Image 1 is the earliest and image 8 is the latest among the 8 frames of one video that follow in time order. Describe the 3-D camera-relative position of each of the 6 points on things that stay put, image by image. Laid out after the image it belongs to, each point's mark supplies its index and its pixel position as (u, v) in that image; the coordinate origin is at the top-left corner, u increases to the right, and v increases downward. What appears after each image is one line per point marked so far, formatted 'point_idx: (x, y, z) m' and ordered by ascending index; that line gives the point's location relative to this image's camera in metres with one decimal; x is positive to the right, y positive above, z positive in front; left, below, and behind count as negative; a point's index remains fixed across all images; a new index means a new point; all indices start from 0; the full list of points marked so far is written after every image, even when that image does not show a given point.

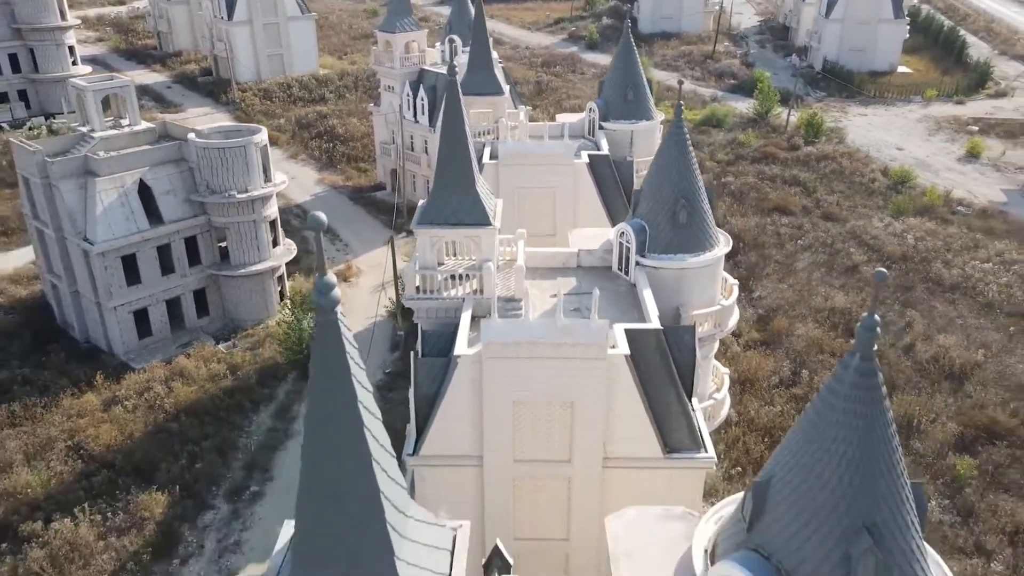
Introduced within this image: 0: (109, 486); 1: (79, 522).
0: (-10.3, -5.1, +19.7) m
1: (-10.3, -5.6, +18.5) m
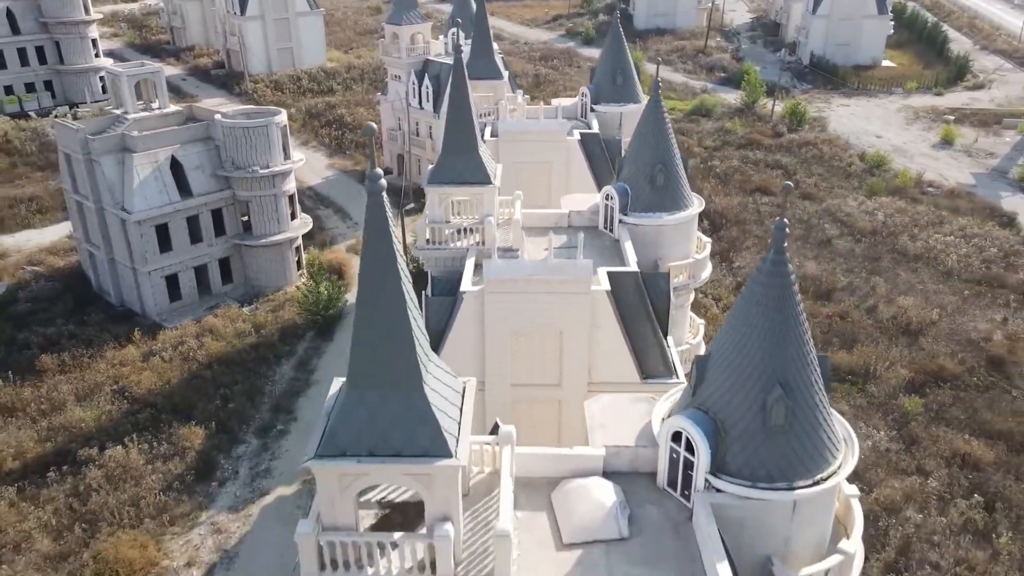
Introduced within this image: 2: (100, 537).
0: (-10.4, -3.8, +22.2) m
1: (-10.4, -4.4, +21.0) m
2: (-9.9, -5.9, +18.3) m
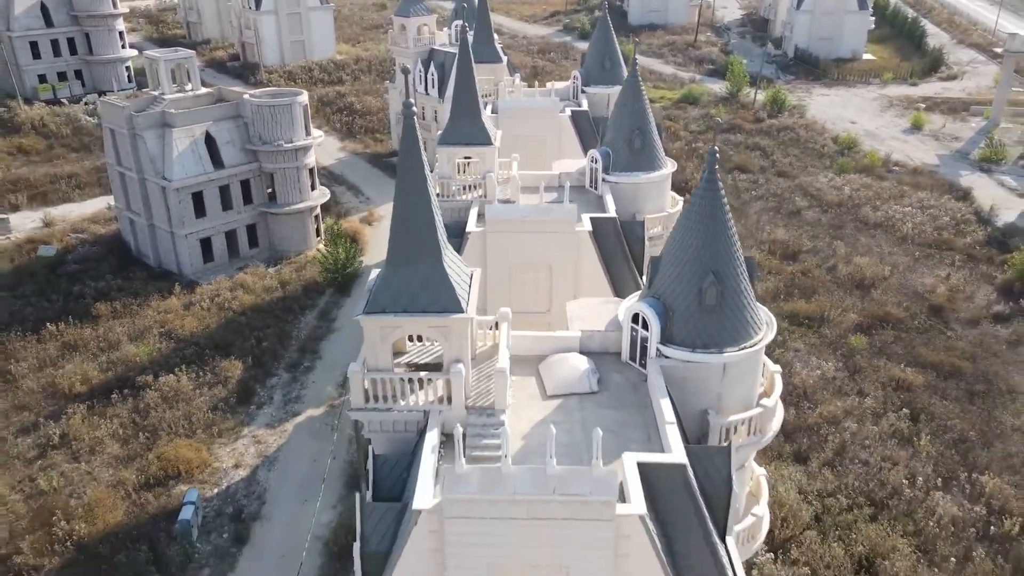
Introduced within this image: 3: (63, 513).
0: (-10.4, -2.3, +25.5) m
1: (-10.4, -2.8, +24.3) m
2: (-9.9, -4.3, +21.7) m
3: (-11.1, -5.6, +19.1) m
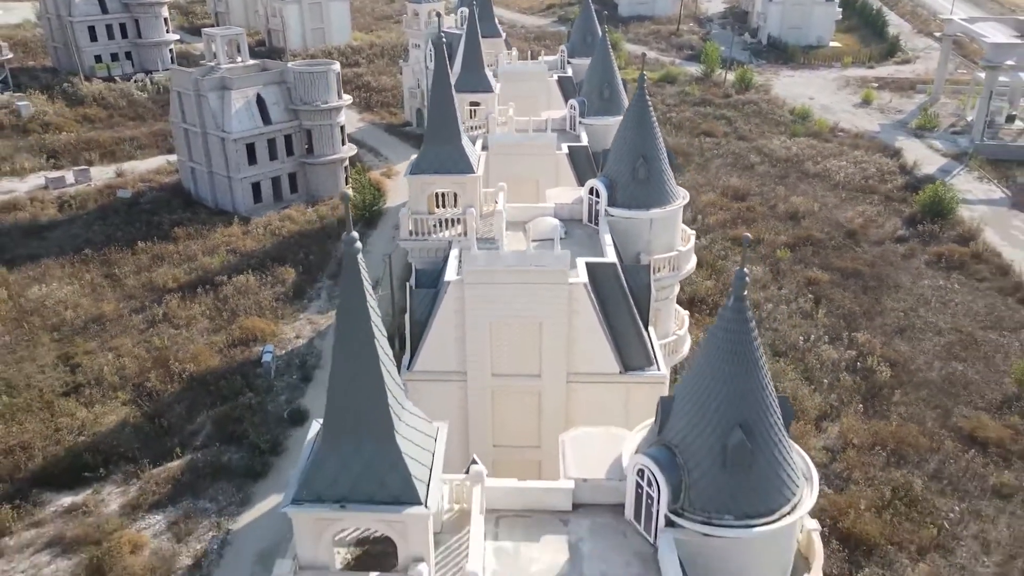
0: (-10.6, +1.0, +32.3) m
1: (-10.6, +0.4, +31.0) m
2: (-10.1, -1.1, +28.4) m
3: (-11.2, -2.3, +25.8) m
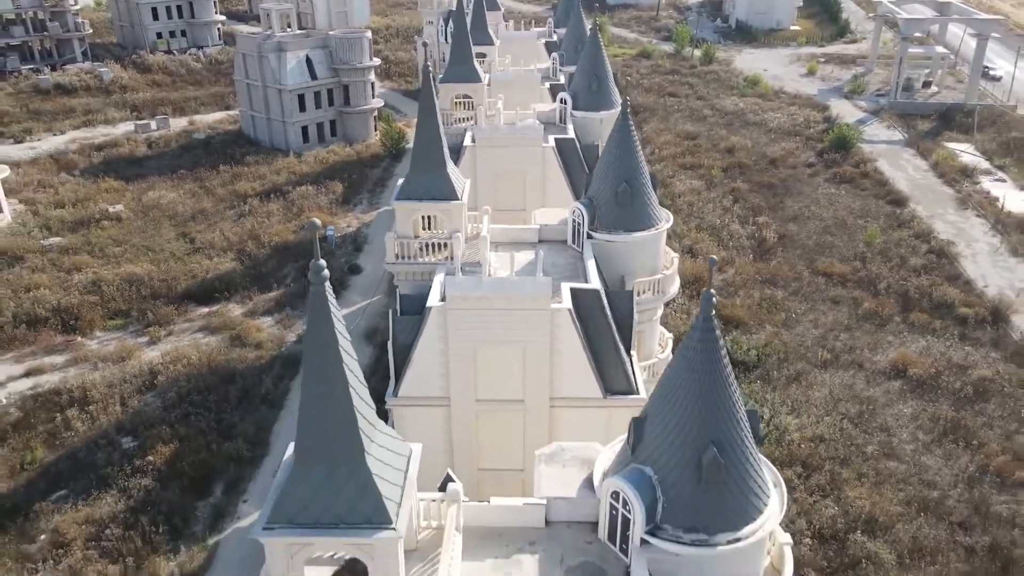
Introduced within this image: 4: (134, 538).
0: (-10.8, +5.8, +42.1) m
1: (-10.8, +5.2, +40.9) m
2: (-10.2, +3.7, +38.2) m
3: (-11.4, +2.5, +35.6) m
4: (-9.5, -6.3, +19.6) m
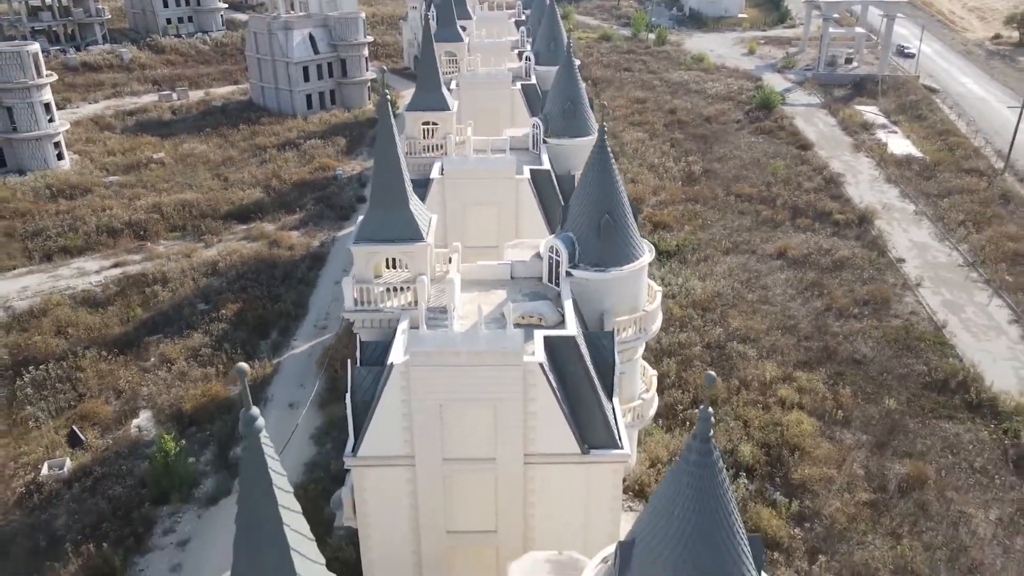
0: (-12.3, +9.7, +49.8) m
1: (-12.3, +9.1, +48.5) m
2: (-11.6, +7.6, +45.9) m
3: (-12.7, +6.4, +43.3) m
4: (-10.3, -2.4, +27.3) m
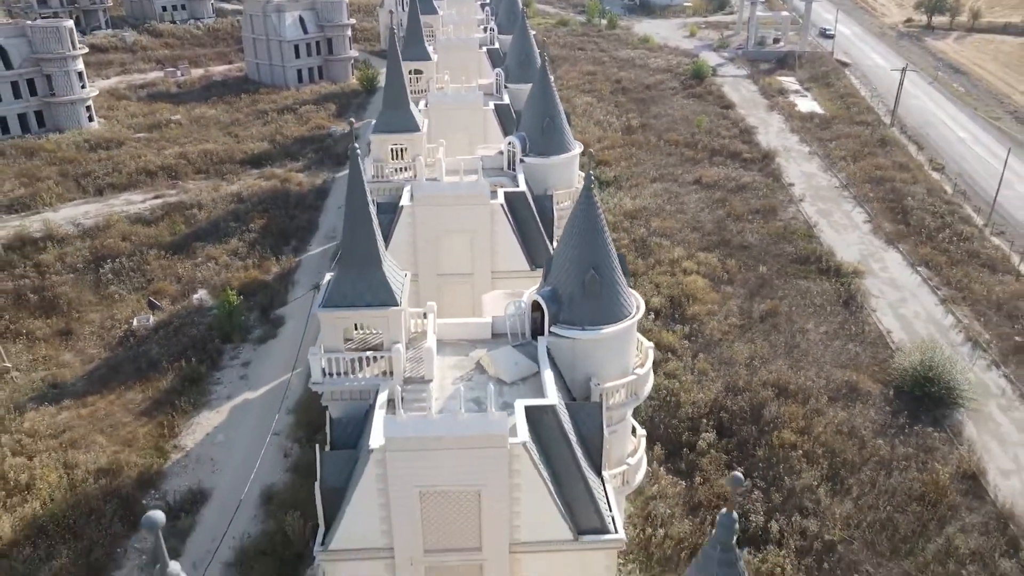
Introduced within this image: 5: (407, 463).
0: (-14.7, +13.6, +57.2) m
1: (-14.6, +13.0, +56.0) m
2: (-13.9, +11.6, +53.4) m
3: (-14.8, +10.3, +50.7) m
4: (-11.6, +1.5, +34.9) m
5: (-1.9, -3.2, +14.2) m
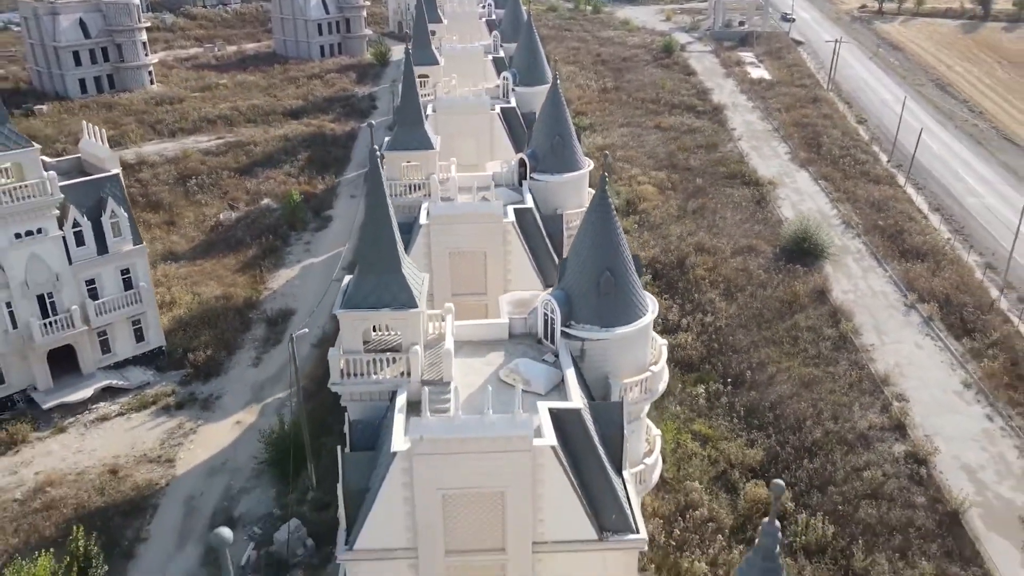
0: (-15.2, +18.5, +66.7) m
1: (-15.1, +18.0, +65.5) m
2: (-14.3, +16.5, +62.9) m
3: (-15.3, +15.2, +60.3) m
4: (-11.9, +6.5, +44.4) m
5: (-2.1, +1.7, +23.8) m
